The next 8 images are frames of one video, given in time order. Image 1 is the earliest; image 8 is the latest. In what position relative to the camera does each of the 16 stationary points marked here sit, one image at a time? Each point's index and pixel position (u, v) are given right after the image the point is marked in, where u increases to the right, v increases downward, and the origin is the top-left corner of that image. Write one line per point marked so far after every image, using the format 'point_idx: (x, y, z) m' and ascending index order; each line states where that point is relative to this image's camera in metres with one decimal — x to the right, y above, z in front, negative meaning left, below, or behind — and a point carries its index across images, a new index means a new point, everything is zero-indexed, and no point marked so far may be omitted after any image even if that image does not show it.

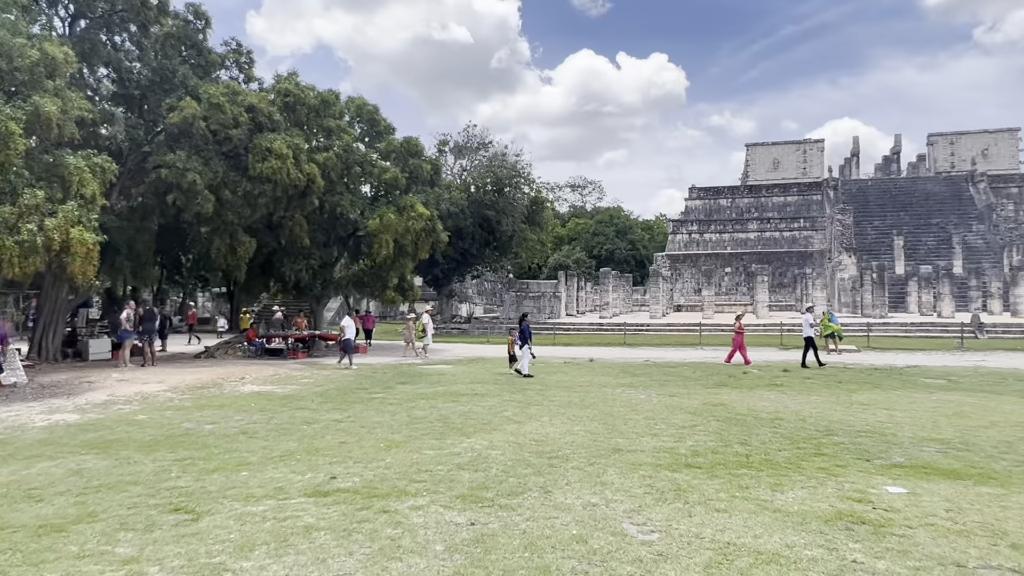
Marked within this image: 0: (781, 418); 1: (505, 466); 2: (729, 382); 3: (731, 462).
0: (+3.0, -1.5, +7.7) m
1: (-0.1, -1.5, +5.6) m
2: (+3.6, -1.6, +11.5) m
3: (+1.8, -1.4, +5.7) m
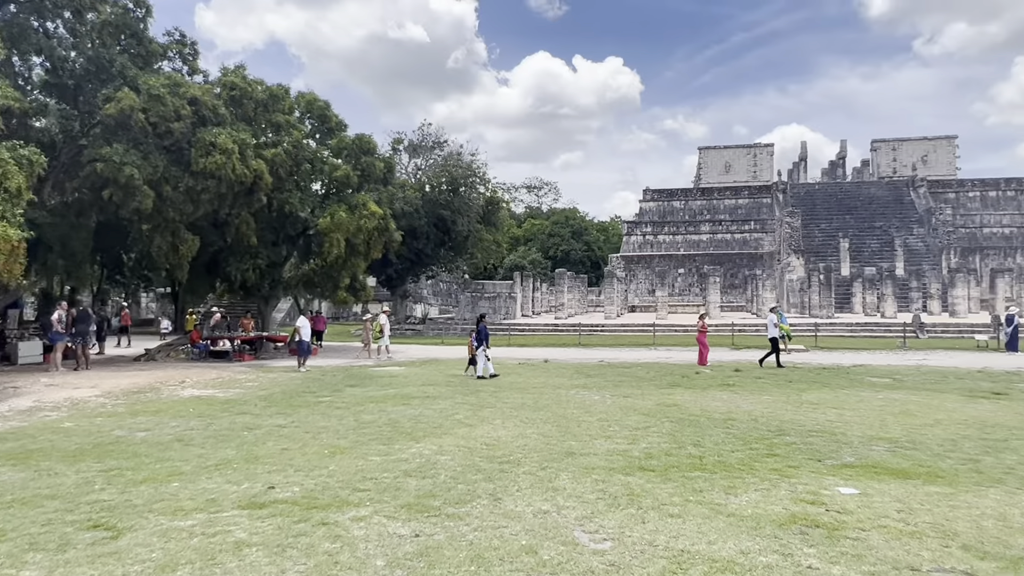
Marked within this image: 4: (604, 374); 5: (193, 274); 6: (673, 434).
0: (+2.5, -1.5, +7.7) m
1: (-0.5, -1.4, +5.4) m
2: (+2.9, -1.6, +11.5) m
3: (+1.4, -1.4, +5.6) m
4: (+1.7, -1.6, +13.1) m
5: (-8.7, +0.4, +18.6) m
6: (+1.6, -1.5, +6.9) m
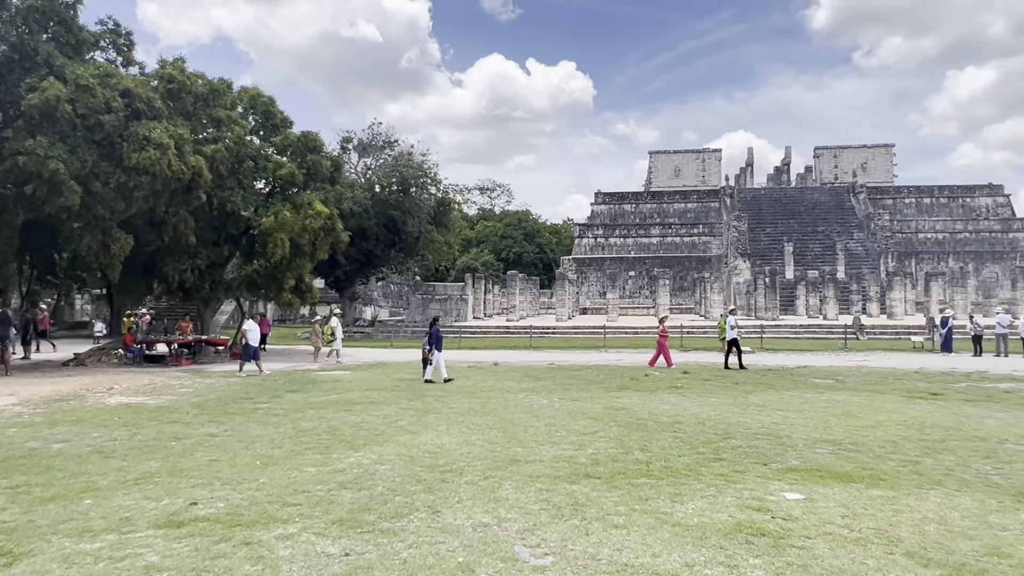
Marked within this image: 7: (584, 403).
0: (+1.9, -1.5, +7.6) m
1: (-0.9, -1.5, +5.1) m
2: (+2.0, -1.6, +11.5) m
3: (+1.0, -1.5, +5.5) m
4: (+0.8, -1.7, +13.0) m
5: (-10.0, +0.4, +17.8) m
6: (+1.1, -1.5, +6.8) m
7: (+1.0, -1.5, +9.2) m
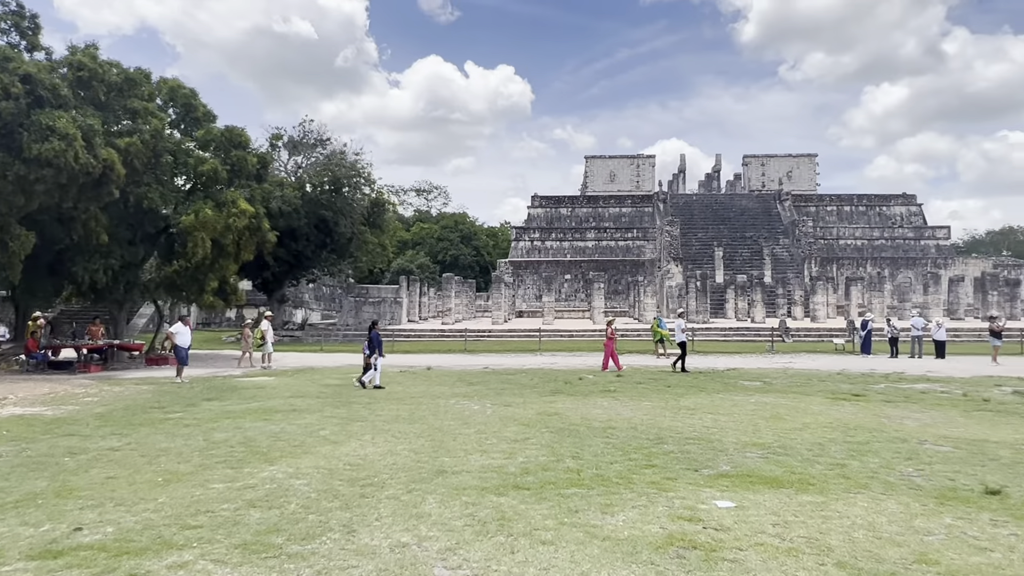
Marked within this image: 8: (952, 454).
0: (+1.1, -1.5, +7.5) m
1: (-1.4, -1.5, +4.8) m
2: (+0.9, -1.7, +11.4) m
3: (+0.4, -1.5, +5.3) m
4: (-0.5, -1.7, +12.7) m
5: (-11.6, +0.3, +16.5) m
6: (+0.4, -1.5, +6.6) m
7: (+0.1, -1.6, +9.0) m
8: (+3.9, -1.5, +6.0) m
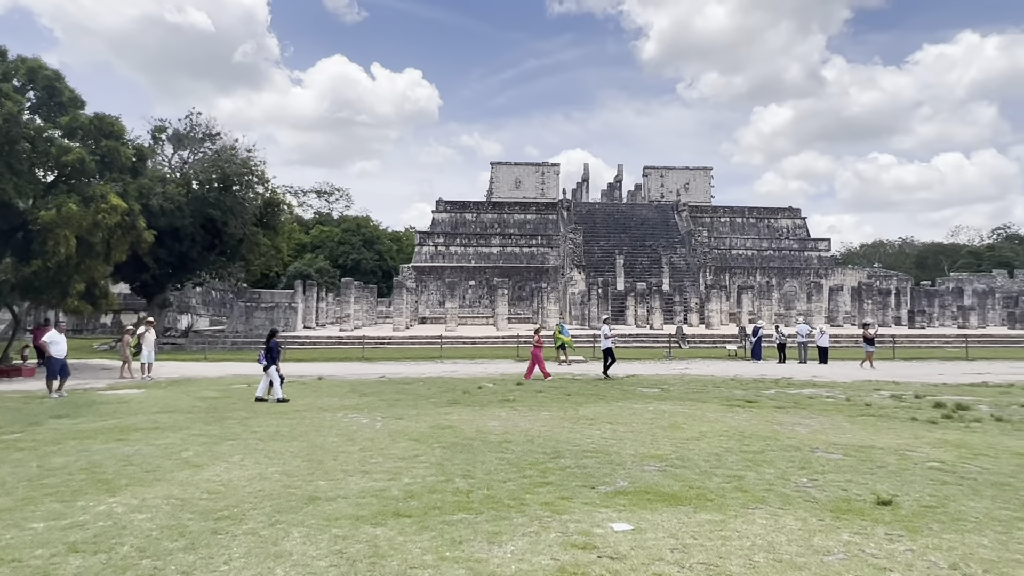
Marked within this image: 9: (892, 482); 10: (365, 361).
0: (0.0, -1.6, +7.1) m
1: (-2.2, -1.5, +4.1) m
2: (-0.8, -1.8, +10.9) m
3: (-0.4, -1.5, +4.8) m
4: (-2.3, -1.8, +12.1) m
5: (-13.9, +0.3, +14.3) m
6: (-0.6, -1.6, +6.1) m
7: (-1.3, -1.6, +8.5) m
8: (+2.9, -1.5, +6.0) m
9: (+3.0, -1.5, +5.3) m
10: (-4.1, -2.0, +19.3) m
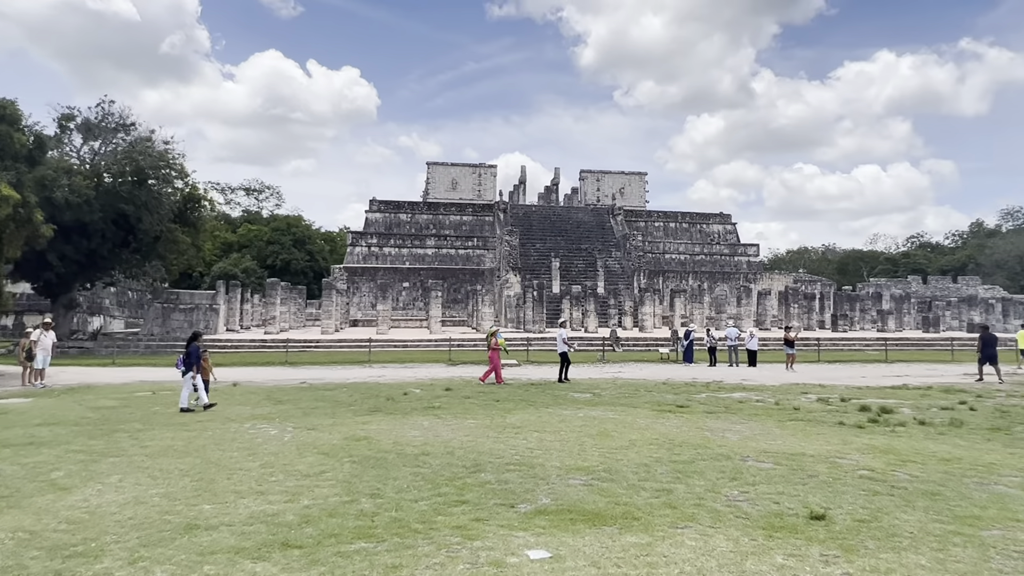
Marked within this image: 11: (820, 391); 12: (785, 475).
0: (-0.8, -1.6, +6.6) m
1: (-2.7, -1.5, +3.4) m
2: (-1.9, -1.8, +10.3) m
3: (-1.0, -1.5, +4.3) m
4: (-3.5, -1.8, +11.3) m
5: (-15.2, +0.4, +12.6) m
6: (-1.3, -1.6, +5.6) m
7: (-2.2, -1.6, +7.8) m
8: (+2.2, -1.6, +5.8) m
9: (+2.3, -1.5, +5.1) m
10: (-6.0, -2.1, +18.3) m
11: (+5.6, -1.9, +12.5) m
12: (+2.3, -1.5, +5.7) m
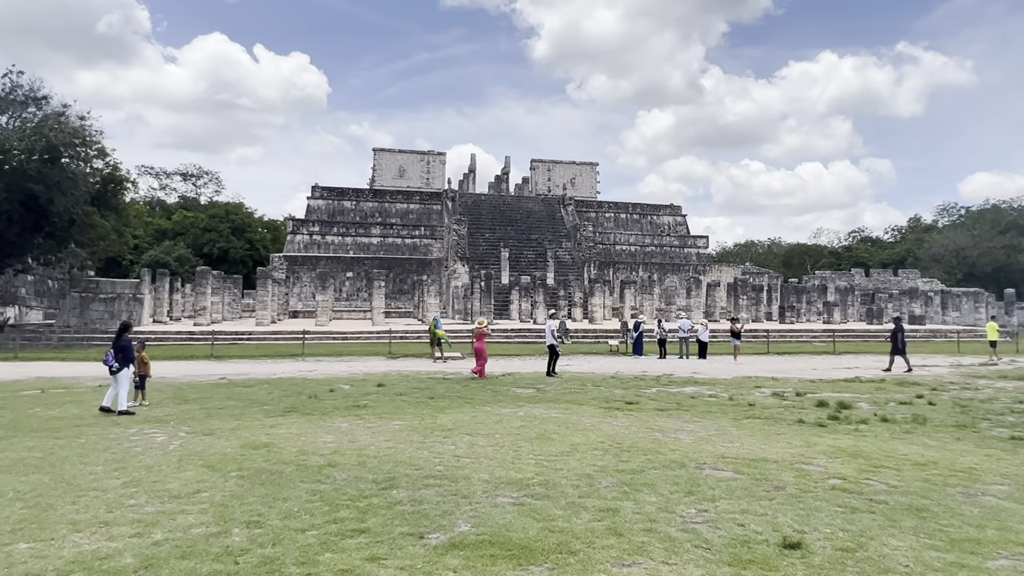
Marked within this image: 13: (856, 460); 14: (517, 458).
0: (-1.5, -1.4, +5.6) m
1: (-3.1, -1.3, +2.3) m
2: (-2.8, -1.6, +9.2) m
3: (-1.5, -1.4, +3.3) m
4: (-4.5, -1.6, +10.1) m
5: (-16.2, +0.6, +10.5) m
6: (-1.9, -1.4, +4.5) m
7: (-2.9, -1.5, +6.8) m
8: (+1.6, -1.4, +5.0) m
9: (+1.8, -1.4, +4.3) m
10: (-7.4, -1.8, +17.0) m
11: (+4.6, -1.7, +11.9) m
12: (+1.7, -1.4, +4.9) m
13: (+3.0, -1.5, +5.9) m
14: (0.0, -1.5, +5.8) m
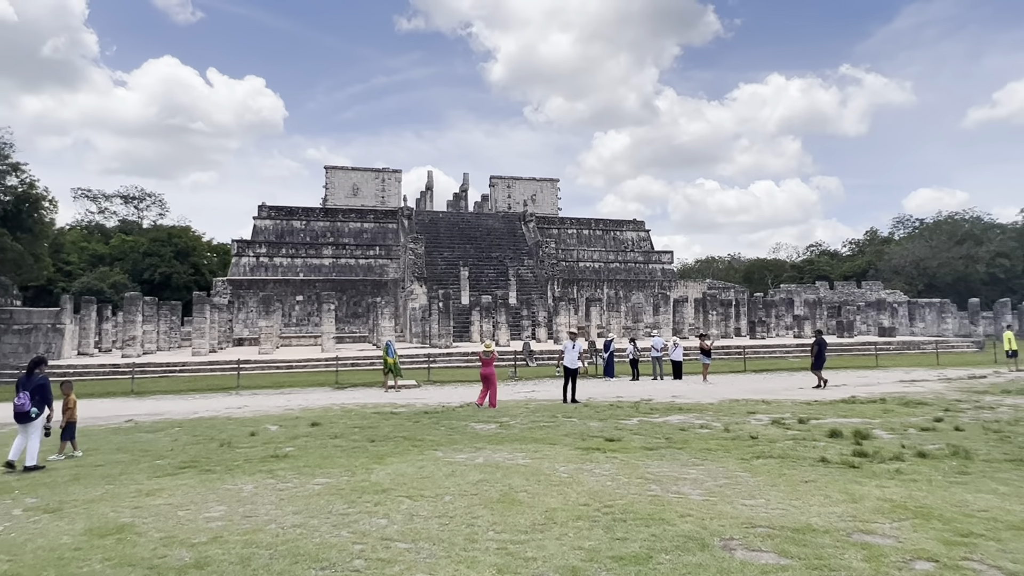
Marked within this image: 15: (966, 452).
0: (-1.7, -1.5, +3.9) m
1: (-3.2, -1.4, +0.4) m
2: (-3.3, -1.8, +7.4) m
3: (-1.6, -1.4, +1.5) m
4: (-5.0, -1.9, +8.2) m
5: (-16.8, +0.1, +8.0) m
6: (-2.1, -1.5, +2.8) m
7: (-3.2, -1.6, +4.9) m
8: (+1.4, -1.4, +3.4) m
9: (+1.6, -1.4, +2.8) m
10: (-8.3, -2.3, +14.8) m
11: (+3.9, -1.9, +10.5) m
12: (+1.4, -1.4, +3.3) m
13: (+2.7, -1.5, +4.4) m
14: (-0.3, -1.5, +4.2) m
15: (+4.5, -1.6, +6.8) m
